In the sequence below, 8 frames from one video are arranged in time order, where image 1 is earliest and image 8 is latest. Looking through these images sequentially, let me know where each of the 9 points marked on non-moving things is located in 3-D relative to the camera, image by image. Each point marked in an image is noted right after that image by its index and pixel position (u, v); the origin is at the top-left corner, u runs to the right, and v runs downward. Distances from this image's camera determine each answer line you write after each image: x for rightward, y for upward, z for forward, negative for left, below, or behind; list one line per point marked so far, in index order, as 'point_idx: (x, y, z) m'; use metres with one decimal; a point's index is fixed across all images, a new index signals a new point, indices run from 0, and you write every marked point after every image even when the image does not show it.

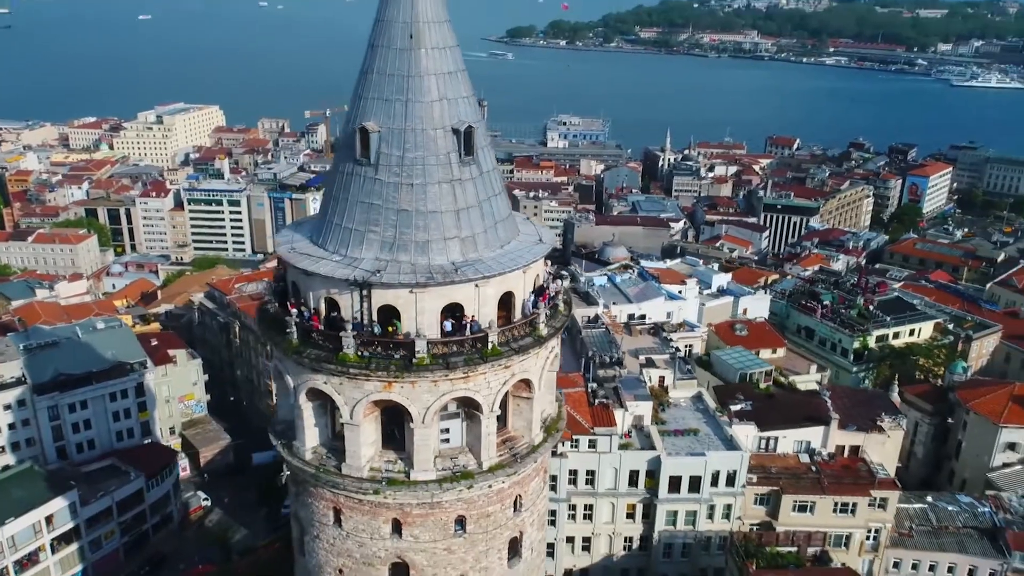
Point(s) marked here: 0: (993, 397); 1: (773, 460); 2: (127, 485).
0: (+11.0, -2.6, +19.4) m
1: (+4.5, -2.9, +14.5) m
2: (-8.1, -4.2, +18.0) m
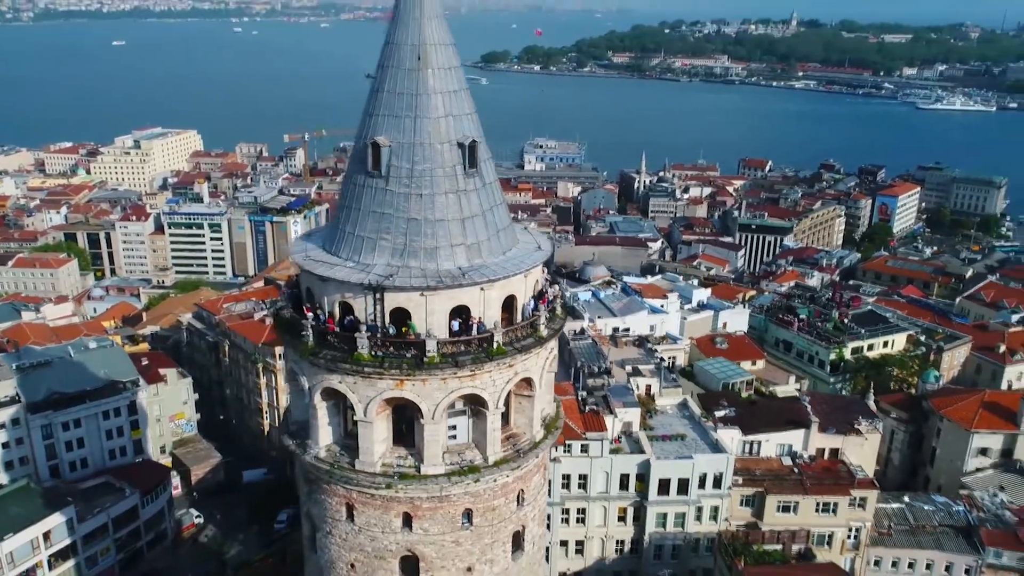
0: (+10.8, -2.8, +20.1) m
1: (+4.4, -3.1, +15.1) m
2: (-8.3, -4.6, +18.1) m
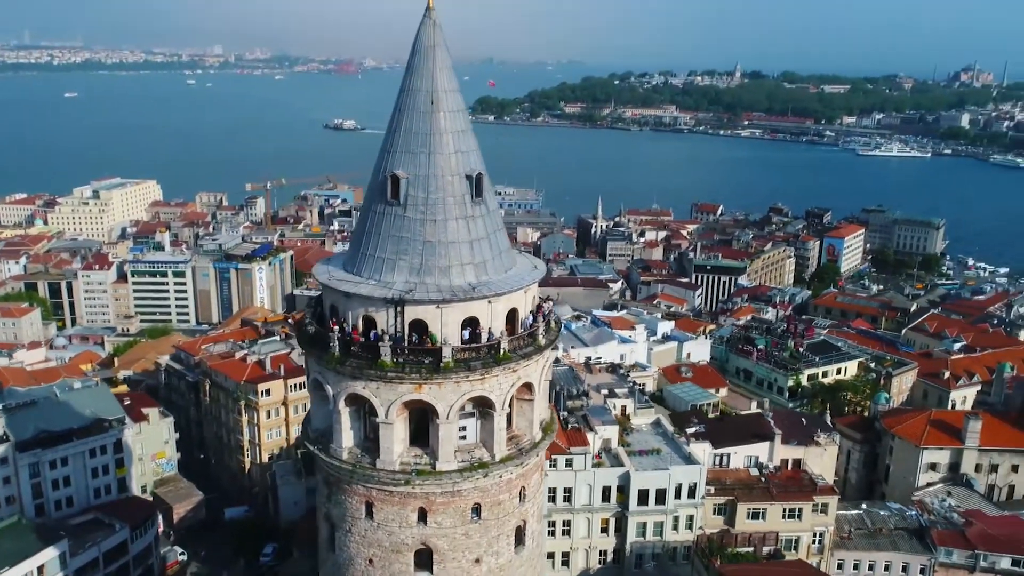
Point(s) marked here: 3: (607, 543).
0: (+10.2, -3.5, +21.6) m
1: (+4.1, -3.5, +16.2) m
2: (-8.7, -5.4, +18.5) m
3: (+1.7, -4.6, +15.3) m
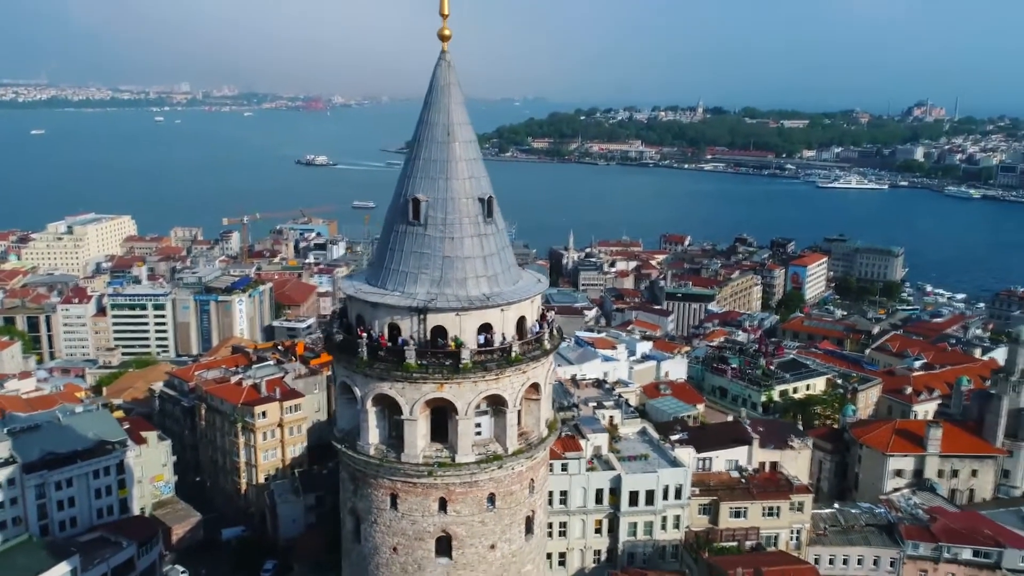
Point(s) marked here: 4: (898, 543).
0: (+10.0, -3.9, +23.0) m
1: (+4.1, -3.8, +17.4) m
2: (-8.8, -5.9, +19.1) m
3: (+1.7, -4.9, +16.3) m
4: (+7.7, -5.0, +16.8) m
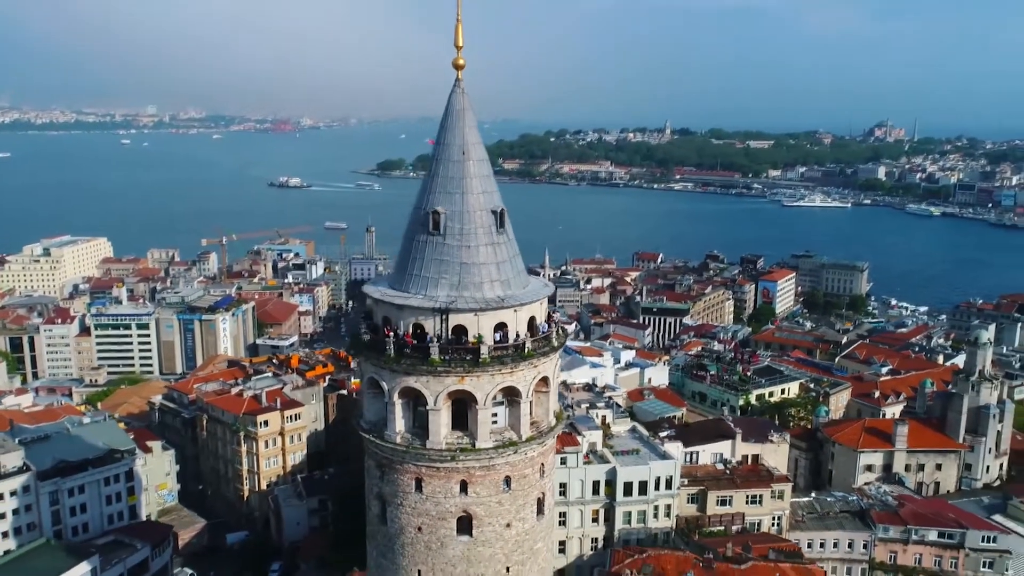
0: (+9.8, -4.1, +24.5) m
1: (+4.1, -4.0, +18.7) m
2: (-8.8, -6.2, +19.9) m
3: (+1.8, -5.0, +17.5) m
4: (+7.7, -5.1, +18.2) m
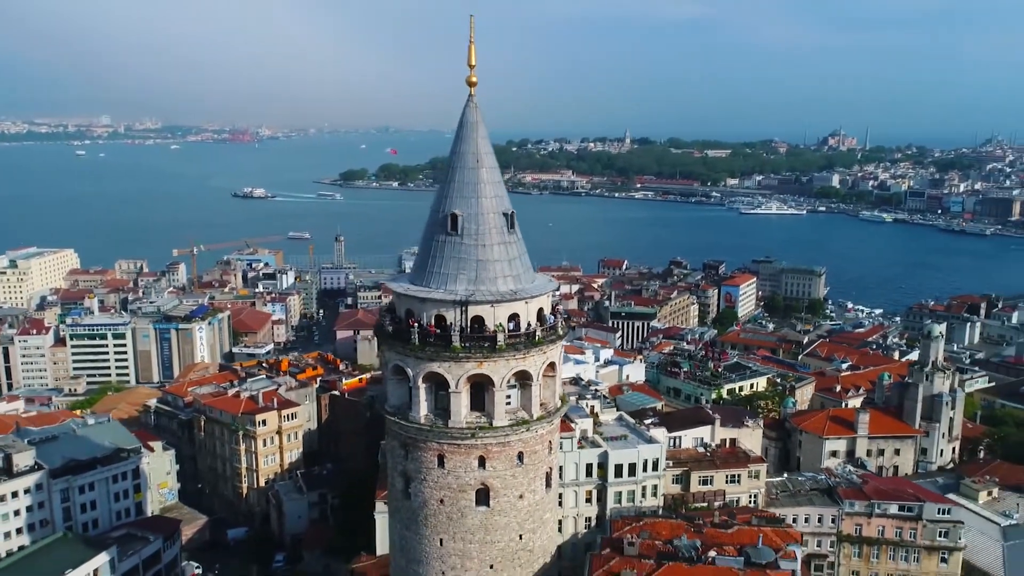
0: (+9.4, -4.1, +26.3) m
1: (+4.0, -3.9, +20.2) m
2: (-8.9, -6.3, +20.8) m
3: (+1.7, -5.0, +18.9) m
4: (+7.6, -5.0, +19.9) m
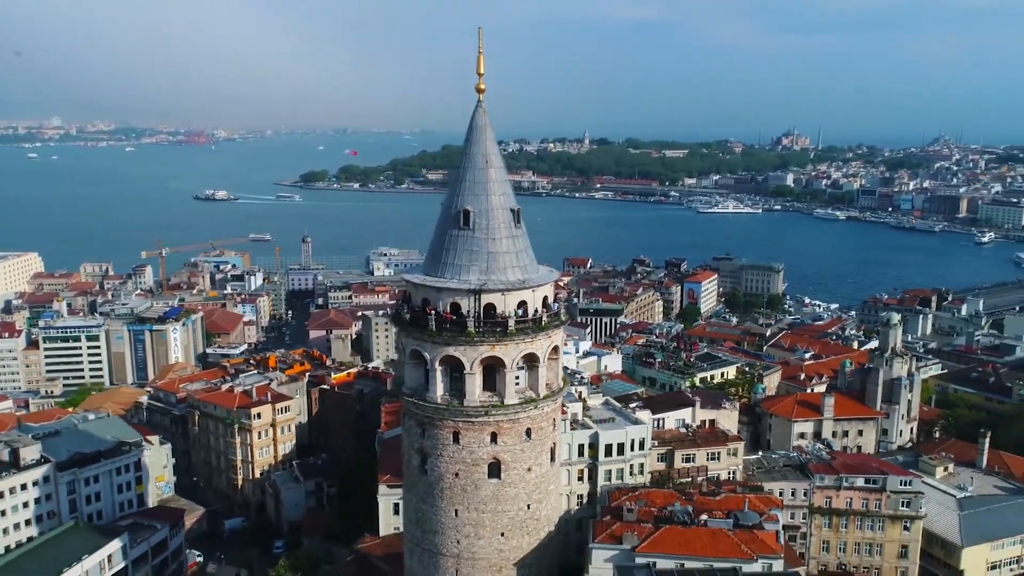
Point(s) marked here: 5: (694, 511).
0: (+9.0, -3.8, +27.9) m
1: (+3.8, -3.7, +21.6) m
2: (-9.0, -6.2, +21.6) m
3: (+1.7, -4.8, +20.2) m
4: (+7.5, -4.8, +21.5) m
5: (+3.3, -4.1, +15.6) m
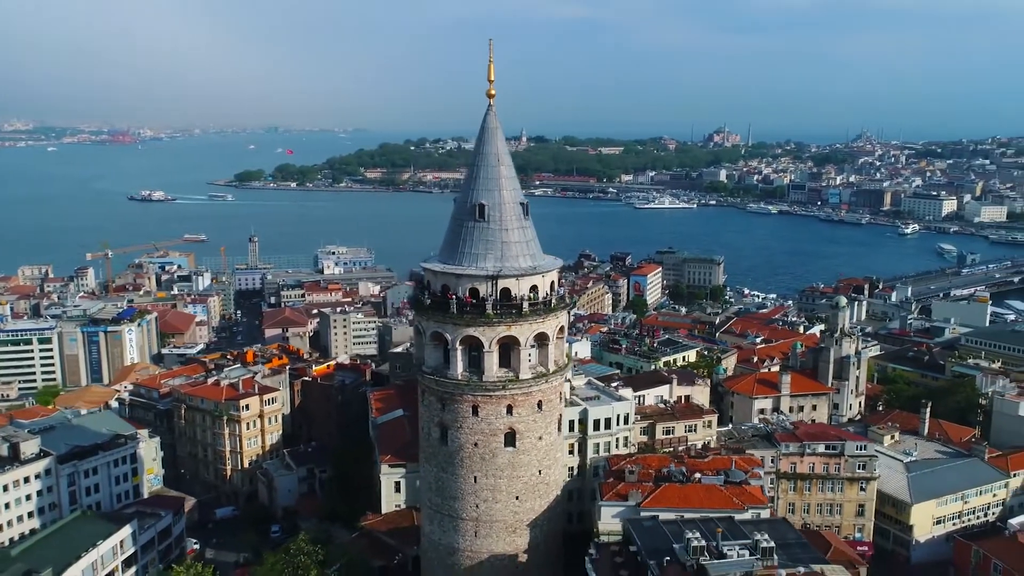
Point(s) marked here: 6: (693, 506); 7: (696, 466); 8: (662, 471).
0: (+8.3, -3.3, +29.9) m
1: (+3.6, -3.3, +23.2) m
2: (-9.2, -6.1, +22.3) m
3: (+1.6, -4.4, +21.7) m
4: (+7.3, -4.3, +23.4) m
5: (+3.5, -3.7, +17.2) m
6: (+3.3, -4.0, +15.6) m
7: (+3.8, -3.7, +17.6) m
8: (+3.1, -3.7, +17.2) m
